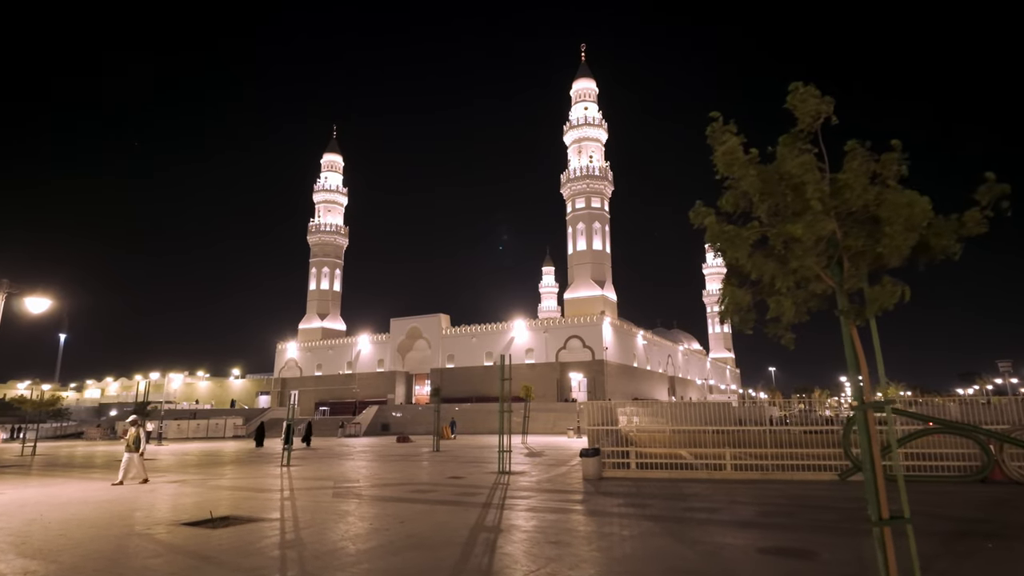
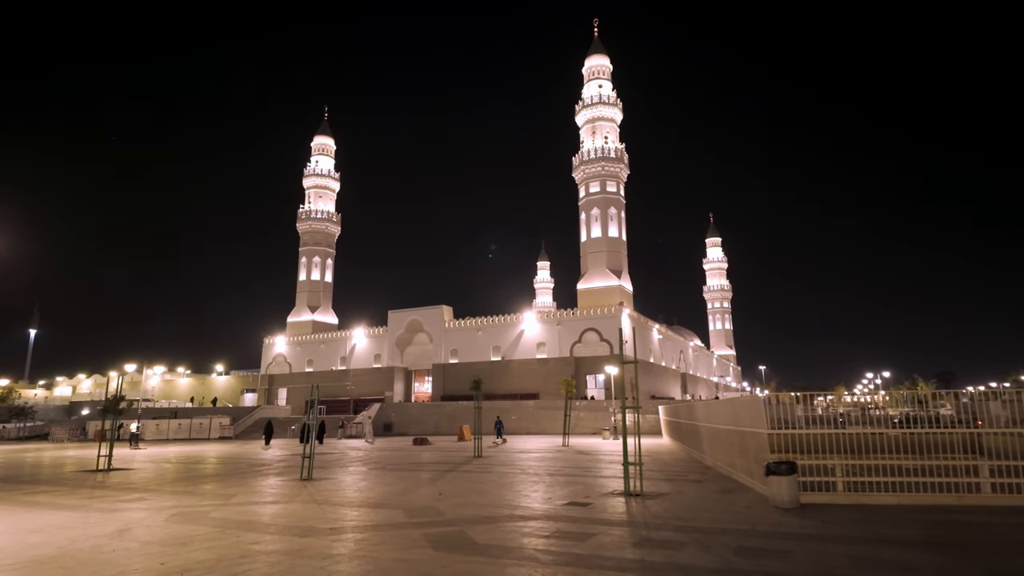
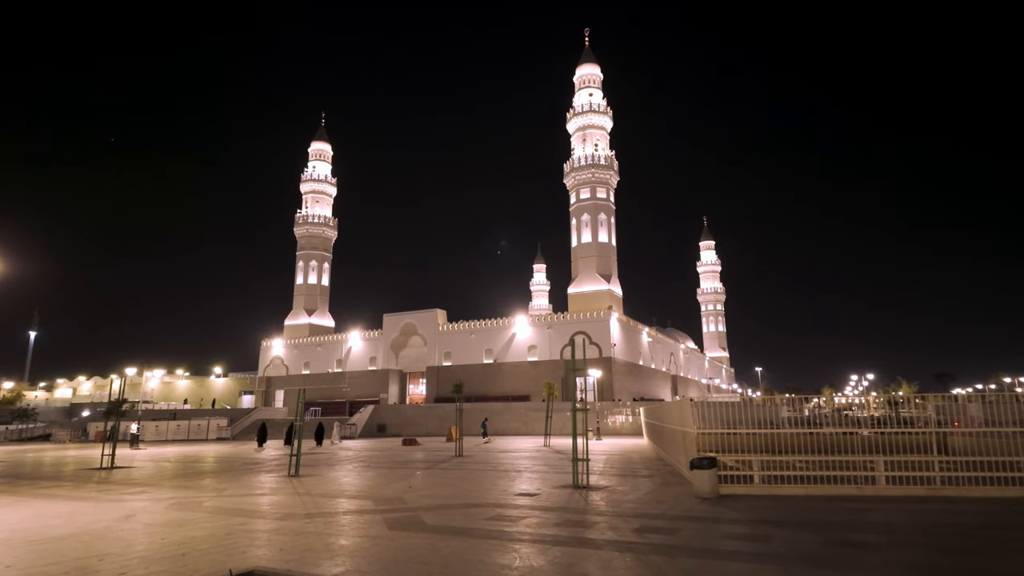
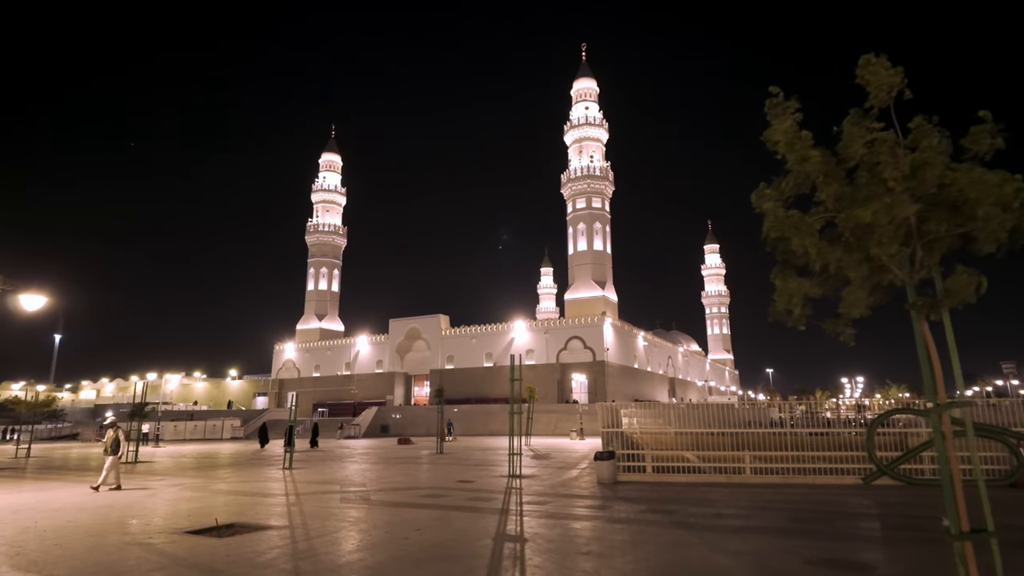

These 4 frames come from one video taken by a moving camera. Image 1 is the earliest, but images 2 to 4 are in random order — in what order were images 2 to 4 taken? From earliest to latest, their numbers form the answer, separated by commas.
4, 3, 2
